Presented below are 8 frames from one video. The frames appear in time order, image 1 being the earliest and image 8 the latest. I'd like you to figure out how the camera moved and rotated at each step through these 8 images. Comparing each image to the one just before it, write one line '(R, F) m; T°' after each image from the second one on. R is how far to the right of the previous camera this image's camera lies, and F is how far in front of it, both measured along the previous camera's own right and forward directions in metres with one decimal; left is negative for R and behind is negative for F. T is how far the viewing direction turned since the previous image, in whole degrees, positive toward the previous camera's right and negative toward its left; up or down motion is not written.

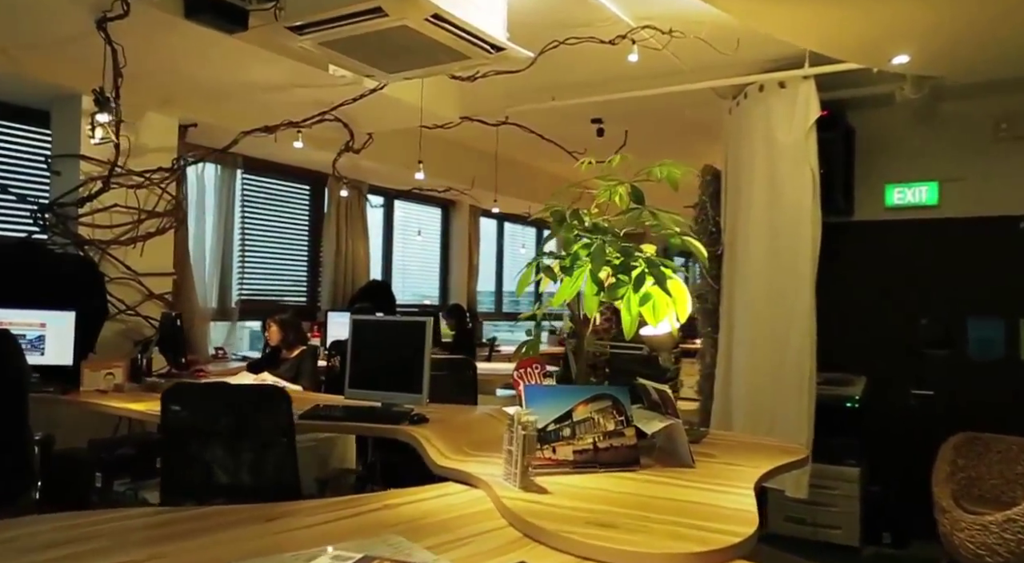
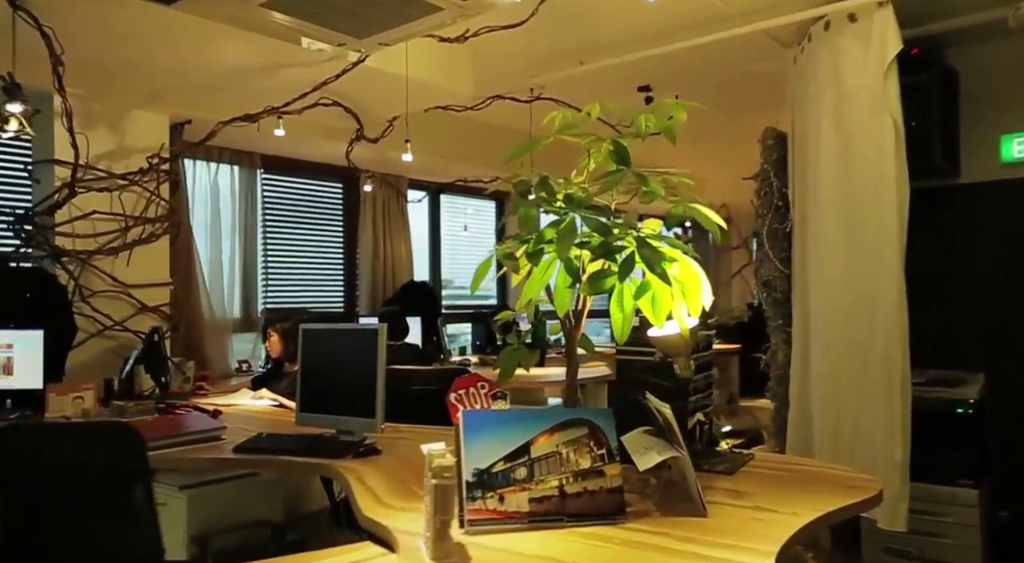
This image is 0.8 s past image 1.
(+0.4, +0.7) m; -8°
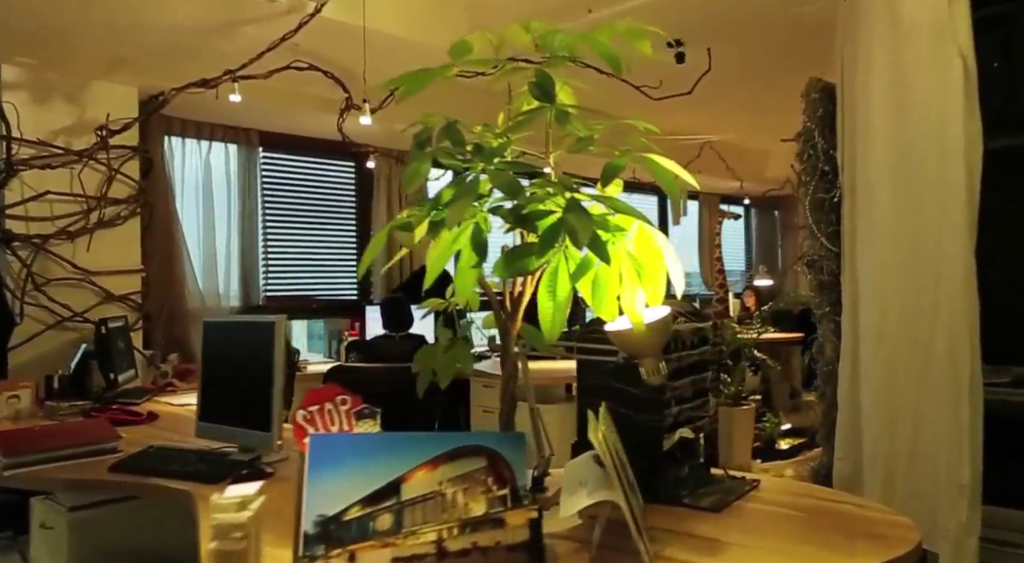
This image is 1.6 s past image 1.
(+0.4, +0.6) m; -6°
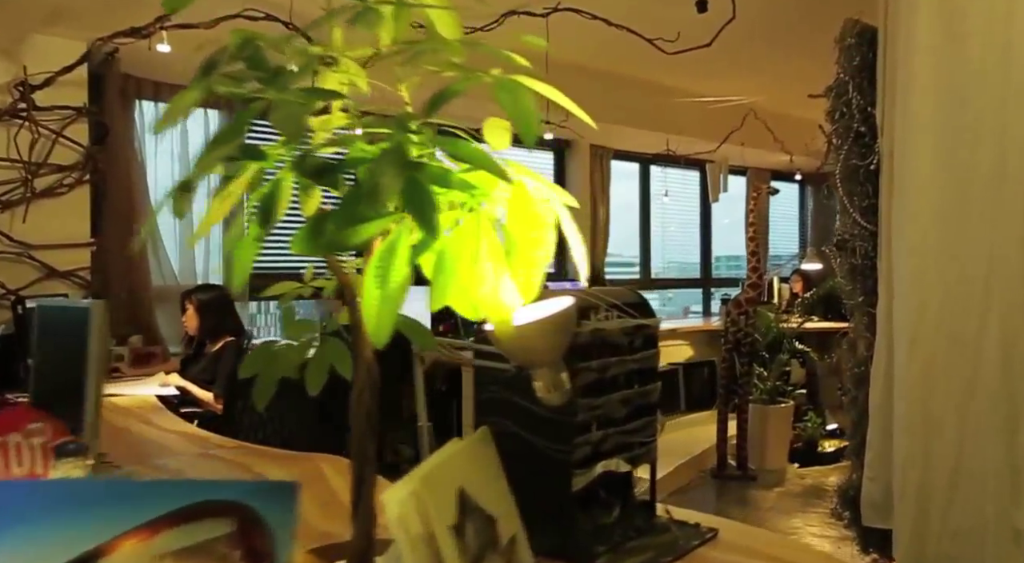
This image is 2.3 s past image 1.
(+0.4, +0.5) m; -5°
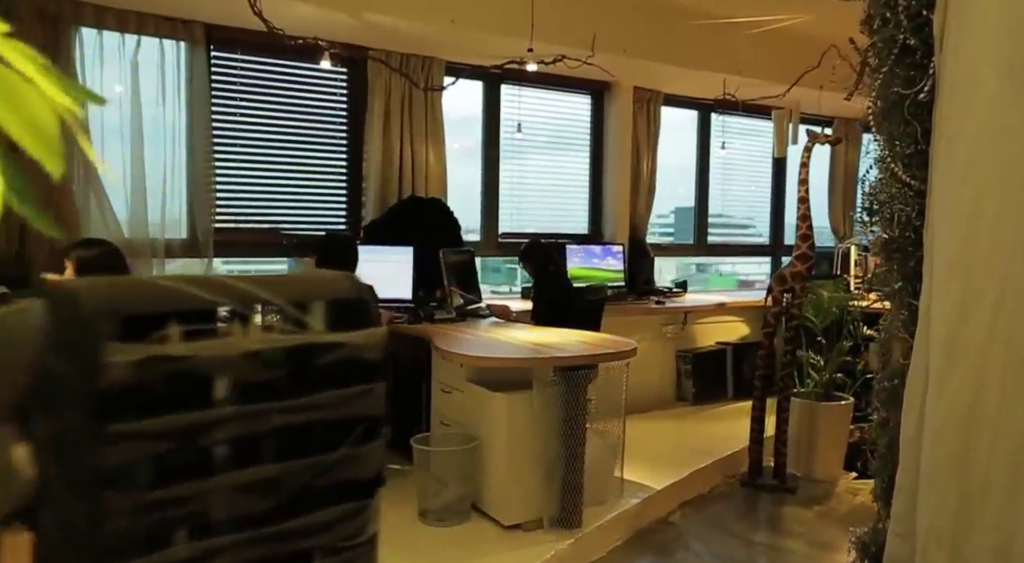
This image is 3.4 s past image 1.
(+0.6, +0.8) m; -8°
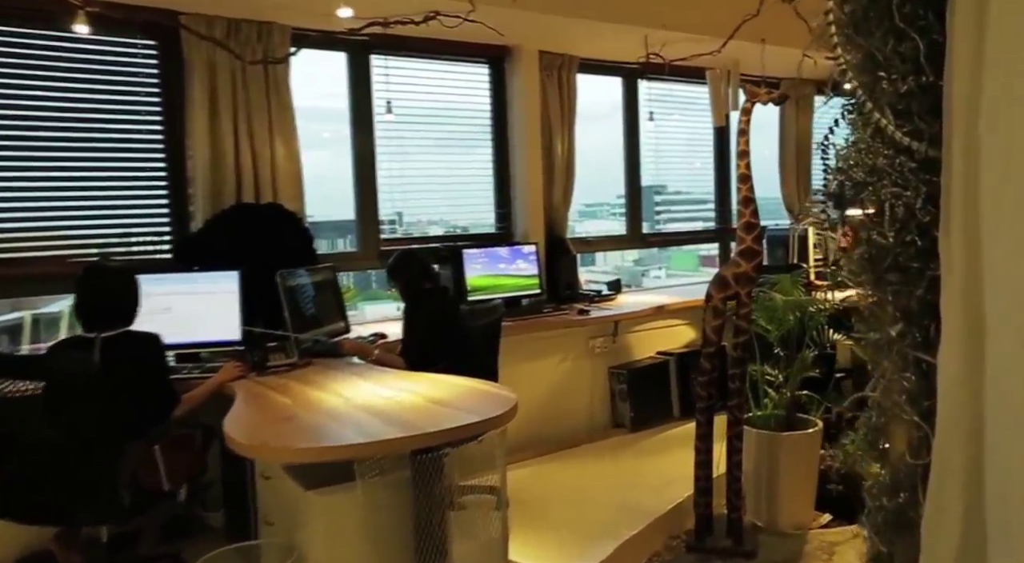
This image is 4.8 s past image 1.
(+0.4, +1.0) m; +2°
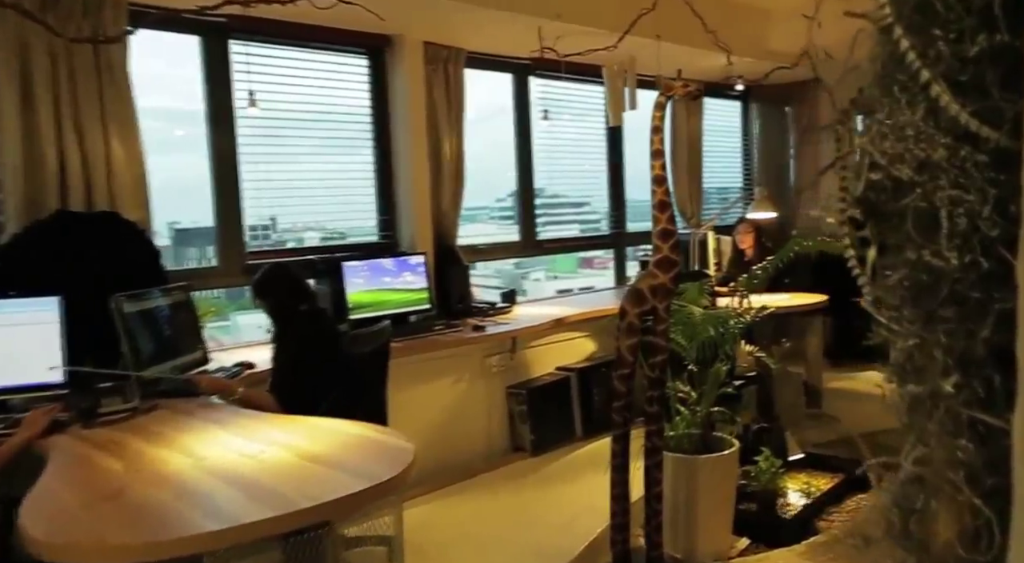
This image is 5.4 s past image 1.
(0.0, +0.4) m; +8°
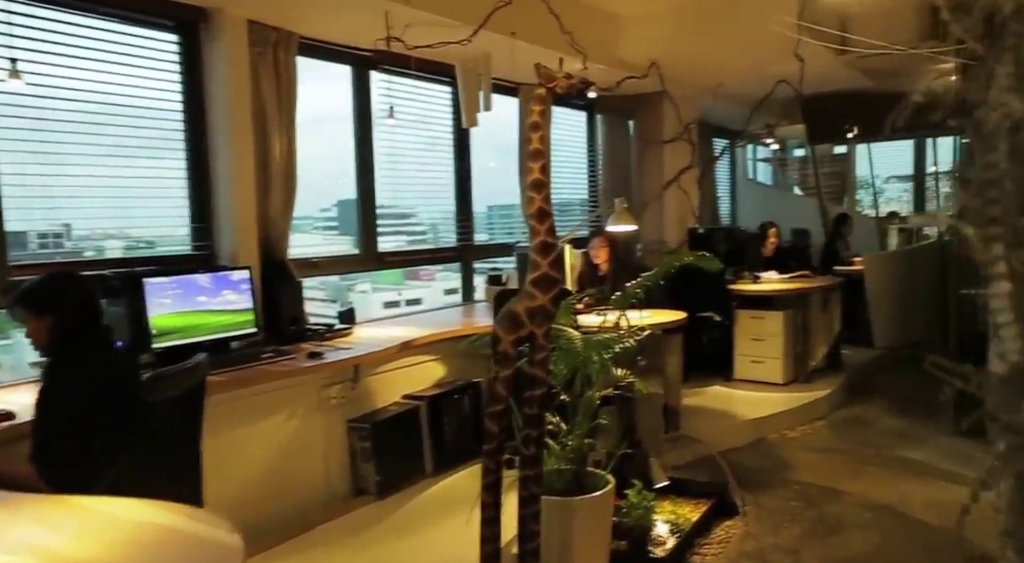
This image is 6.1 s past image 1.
(-0.1, +0.5) m; +12°
